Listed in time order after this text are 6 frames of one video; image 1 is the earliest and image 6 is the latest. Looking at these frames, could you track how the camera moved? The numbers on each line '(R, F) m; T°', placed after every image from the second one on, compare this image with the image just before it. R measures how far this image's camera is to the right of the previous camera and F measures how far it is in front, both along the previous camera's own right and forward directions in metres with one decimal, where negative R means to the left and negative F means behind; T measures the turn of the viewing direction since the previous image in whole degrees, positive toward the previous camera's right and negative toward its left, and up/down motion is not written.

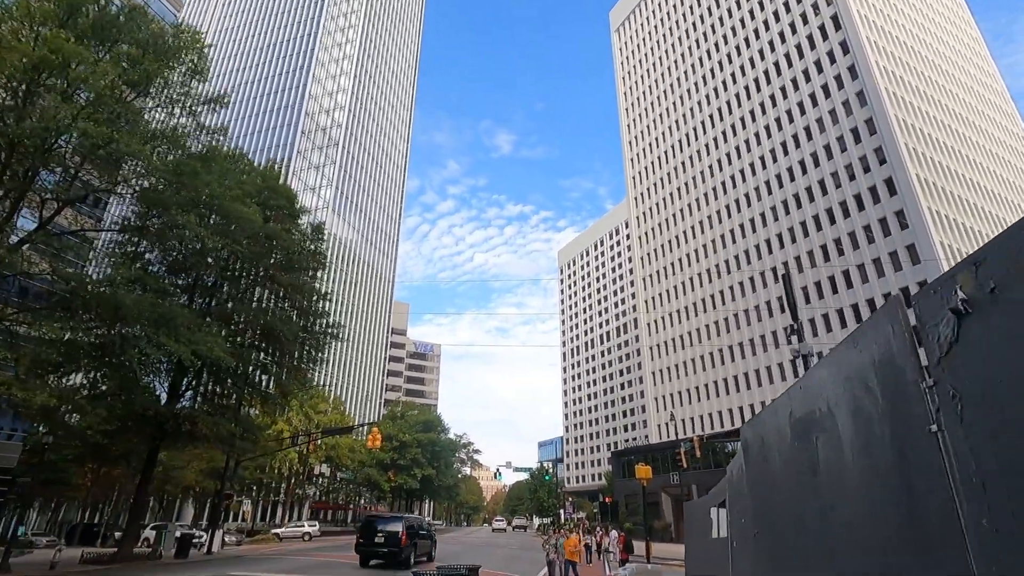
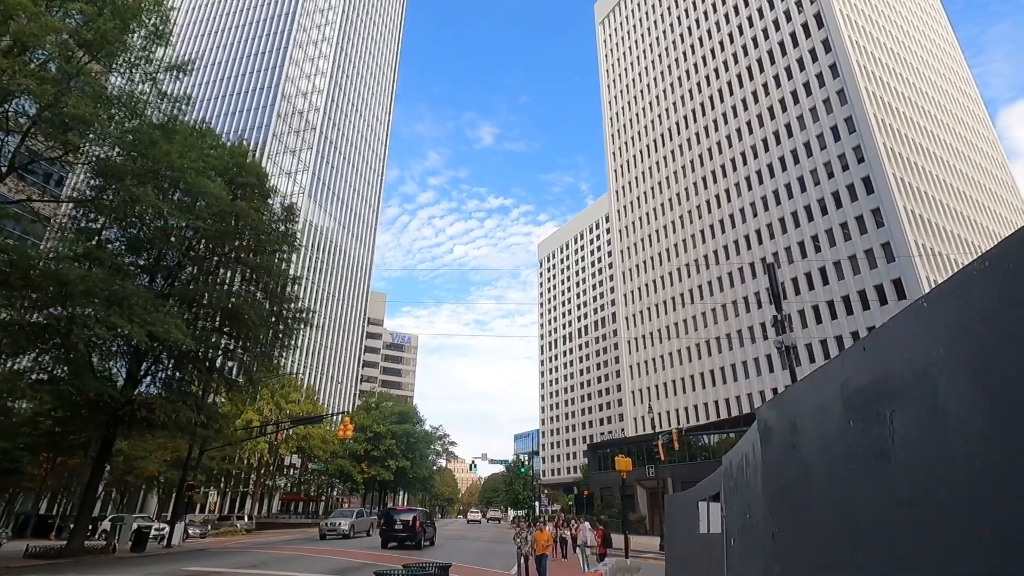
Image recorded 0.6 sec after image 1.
(0.0, +0.7) m; +2°
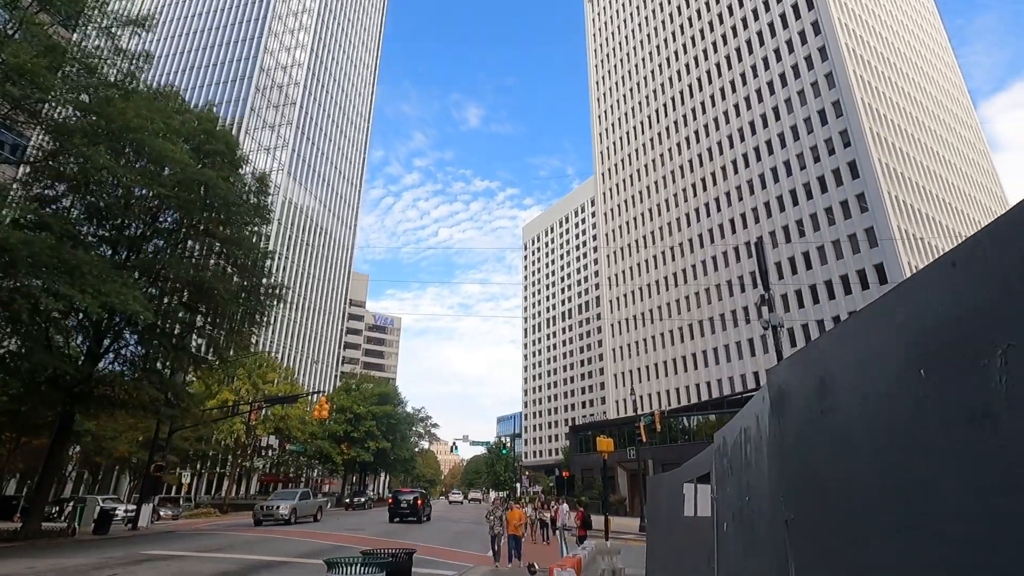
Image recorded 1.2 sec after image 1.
(+0.1, +0.7) m; +2°
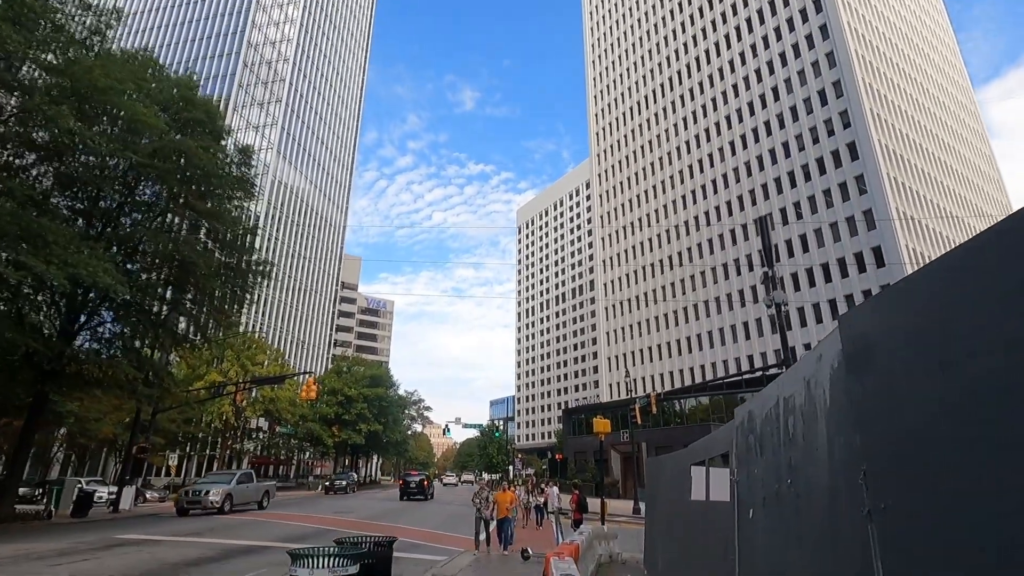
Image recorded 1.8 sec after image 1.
(0.0, +0.7) m; +1°
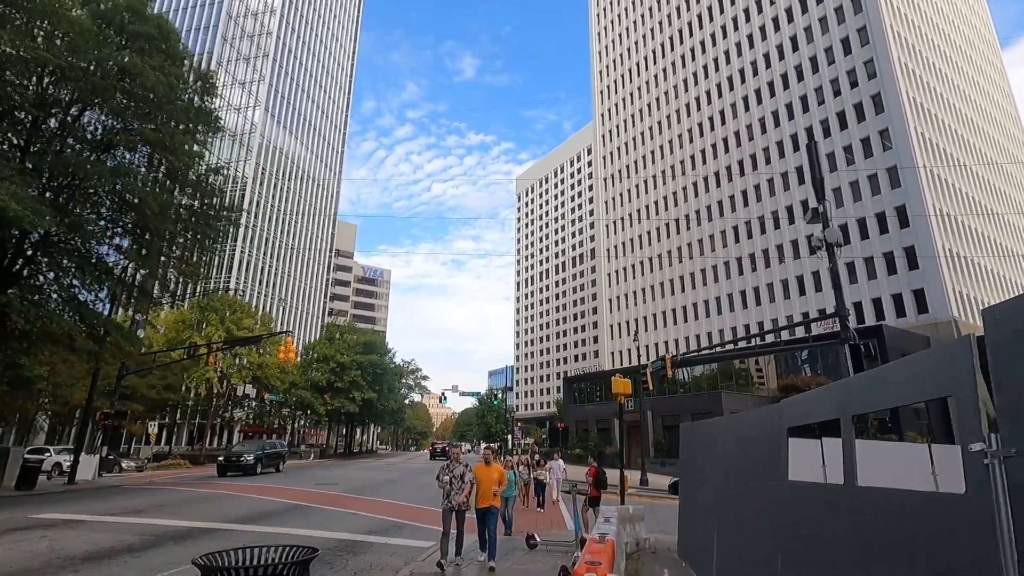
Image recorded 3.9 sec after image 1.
(-0.1, +2.6) m; 0°
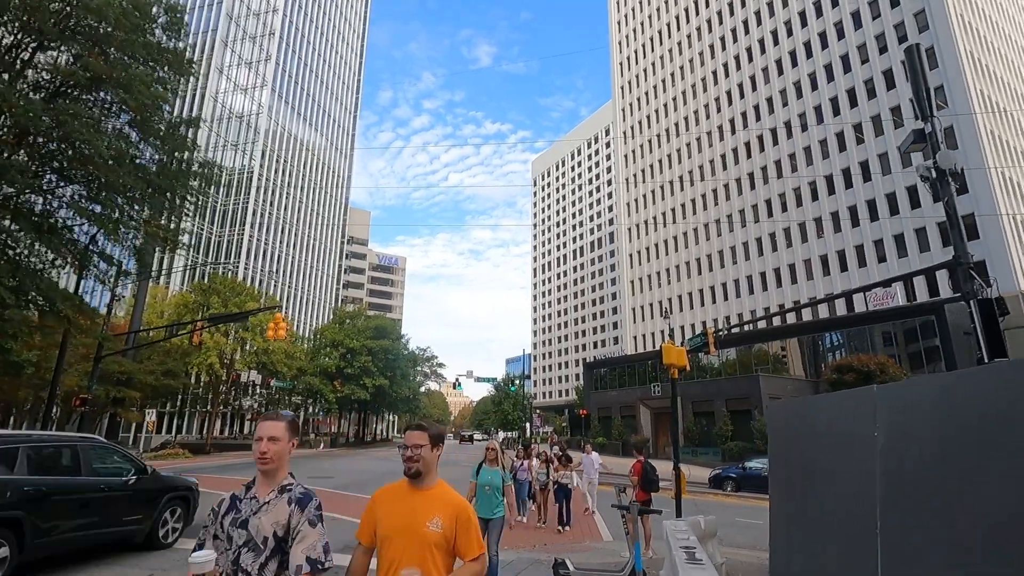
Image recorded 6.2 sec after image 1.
(0.0, +2.9) m; -2°
